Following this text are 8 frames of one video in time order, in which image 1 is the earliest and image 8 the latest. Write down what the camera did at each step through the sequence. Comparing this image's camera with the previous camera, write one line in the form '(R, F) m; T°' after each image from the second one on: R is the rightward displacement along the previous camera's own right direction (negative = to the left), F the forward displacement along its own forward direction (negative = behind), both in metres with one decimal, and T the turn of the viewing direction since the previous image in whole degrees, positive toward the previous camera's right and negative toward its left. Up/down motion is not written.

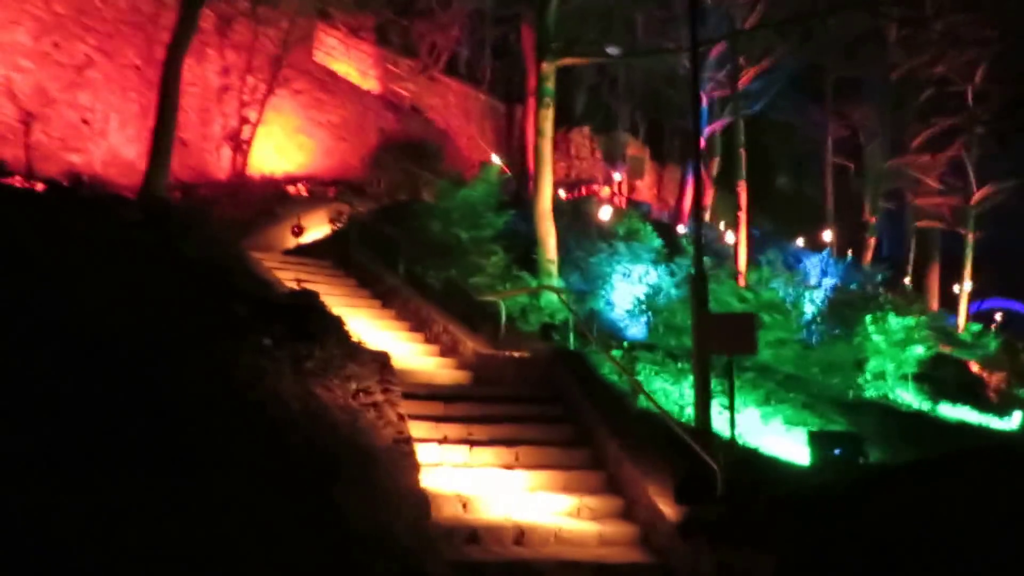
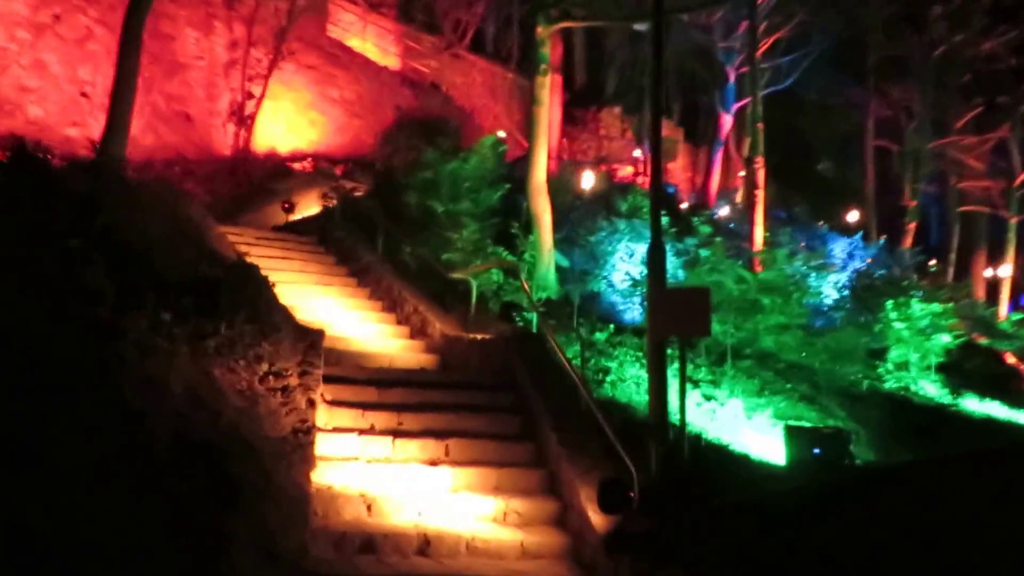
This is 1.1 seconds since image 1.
(+1.0, +1.3) m; -3°
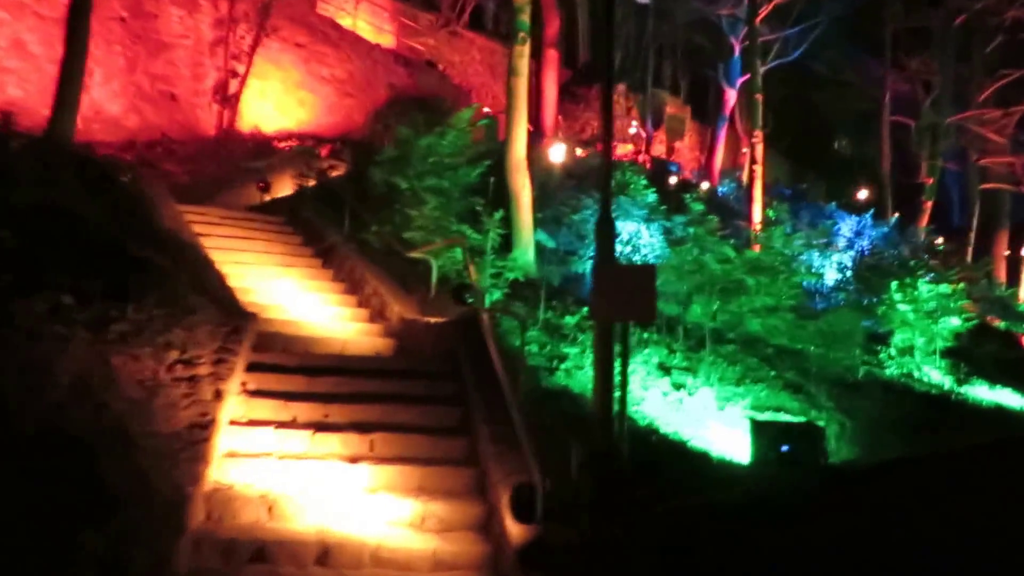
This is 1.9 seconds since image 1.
(+0.7, +0.9) m; -1°
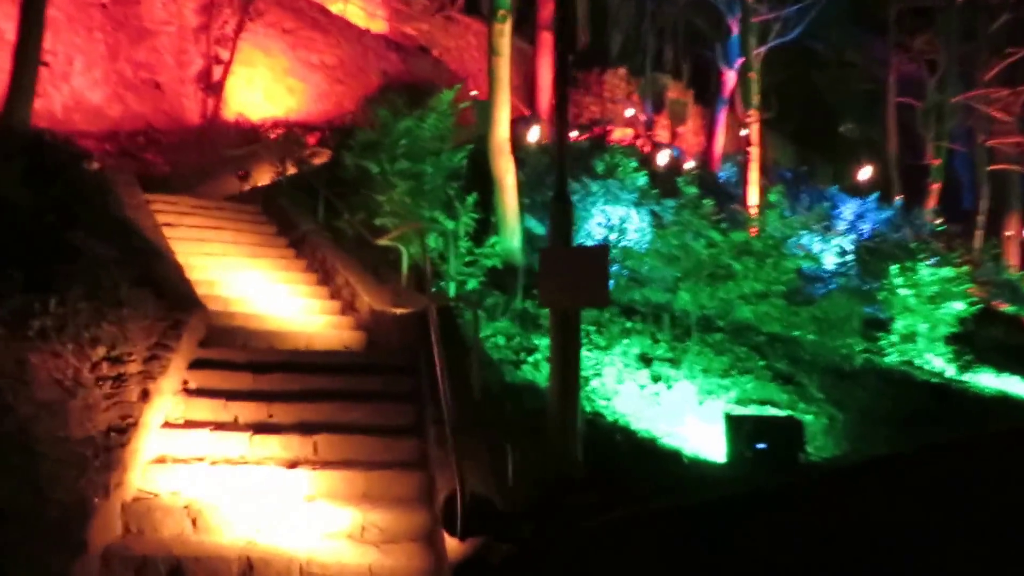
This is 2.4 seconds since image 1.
(+0.4, +0.6) m; -1°
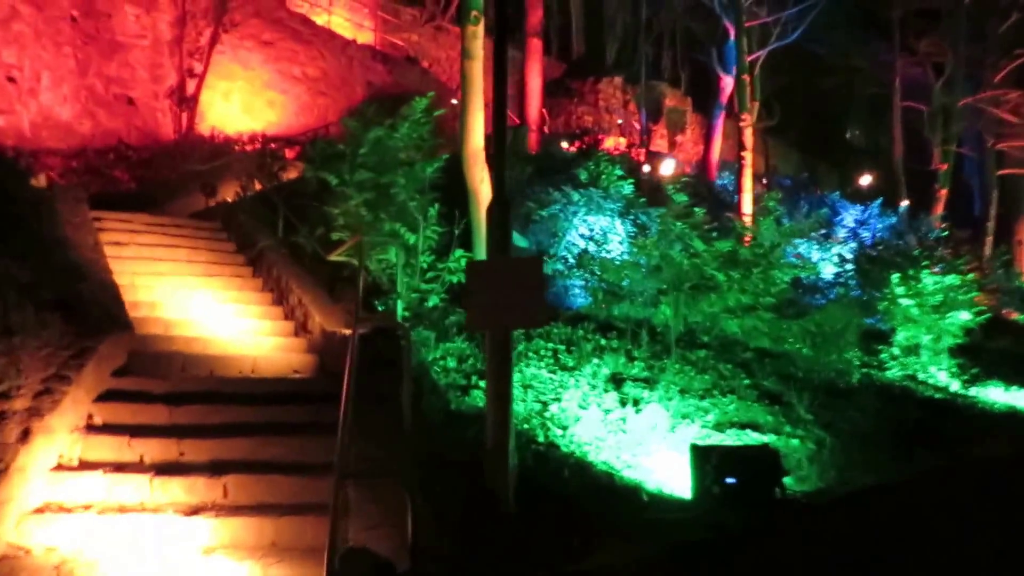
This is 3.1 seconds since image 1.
(+0.5, +0.9) m; -1°
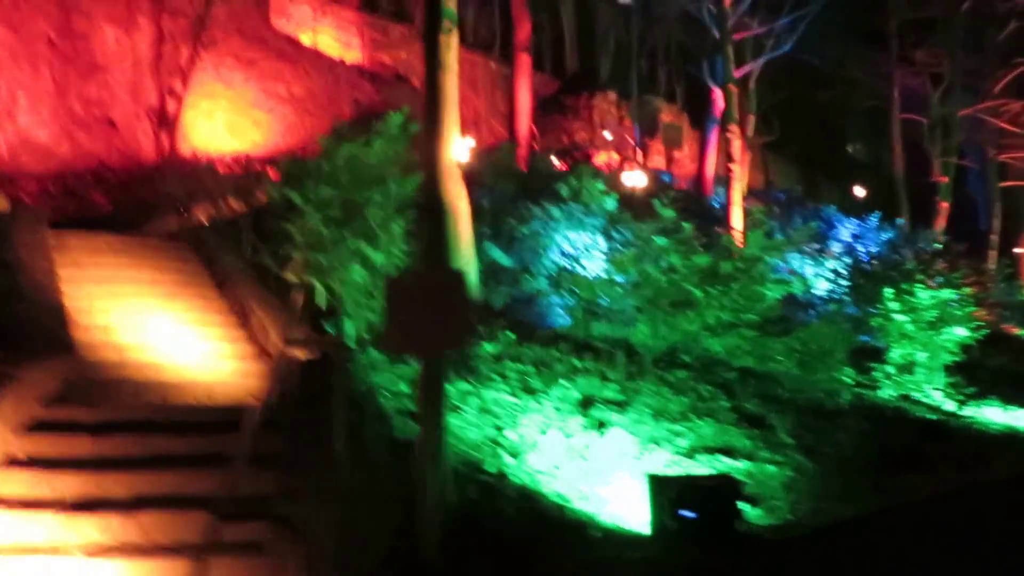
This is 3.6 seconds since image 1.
(+0.4, +0.5) m; 0°
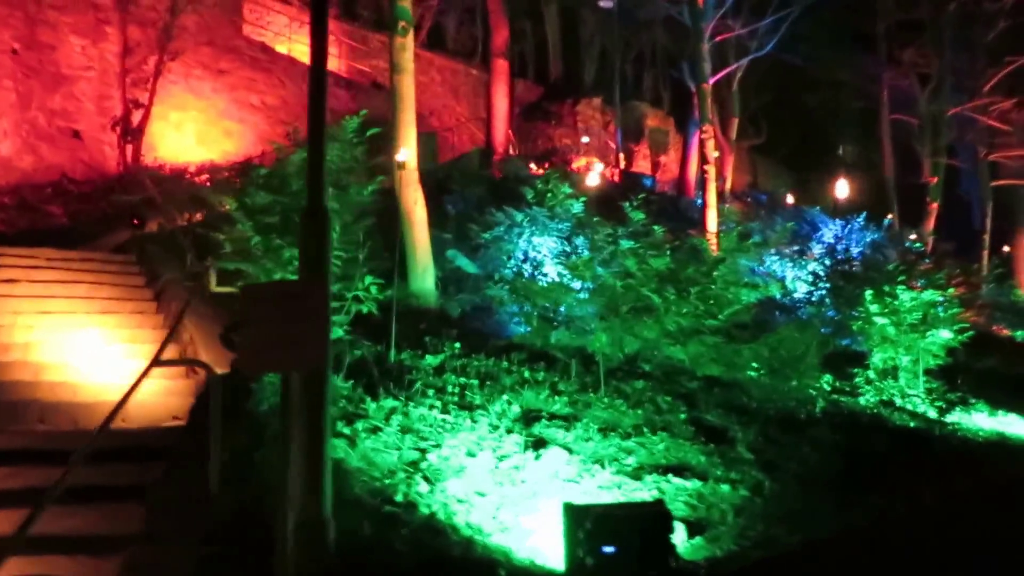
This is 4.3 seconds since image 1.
(+0.5, +0.7) m; 0°
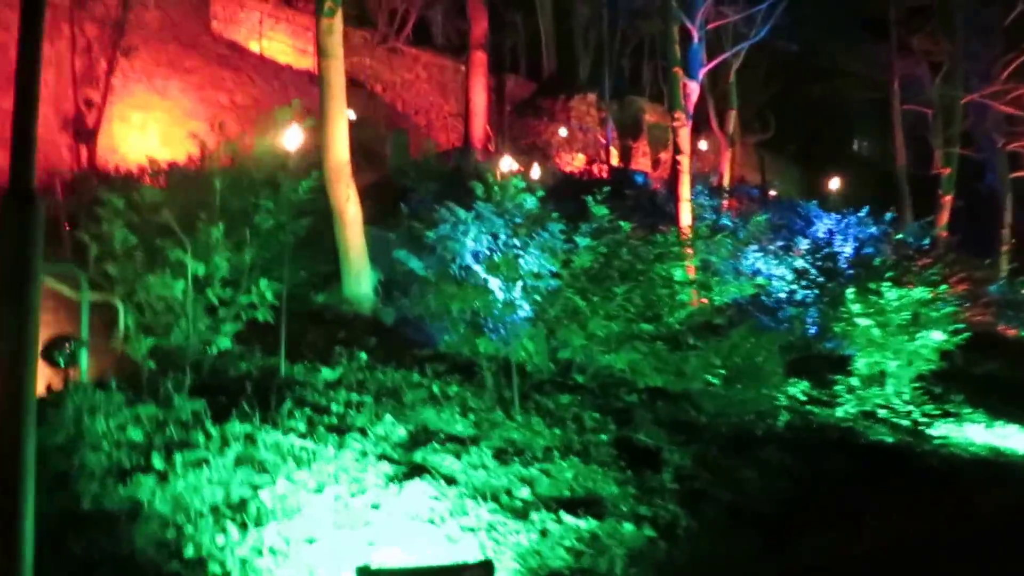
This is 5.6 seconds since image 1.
(+1.0, +1.2) m; -1°
